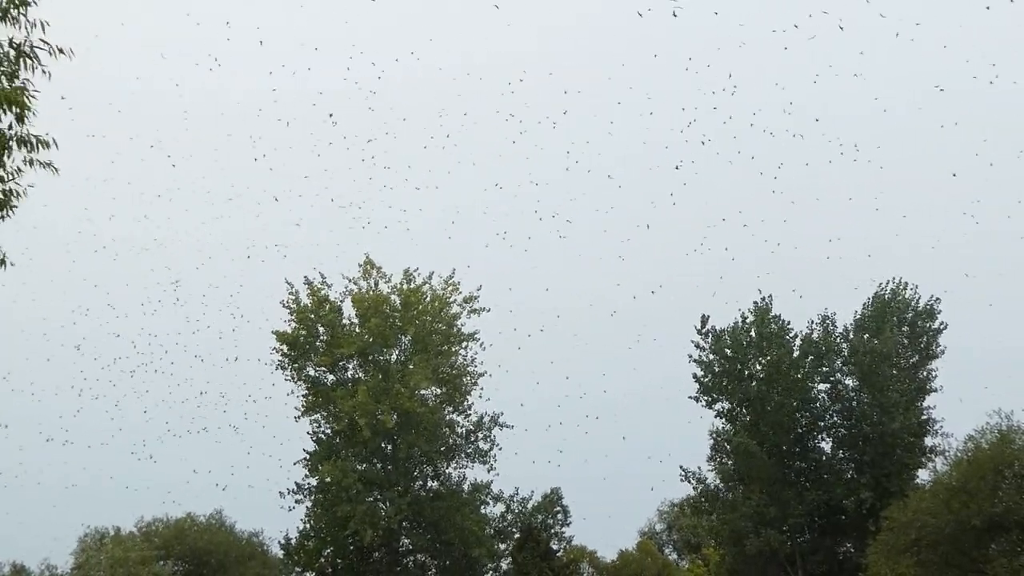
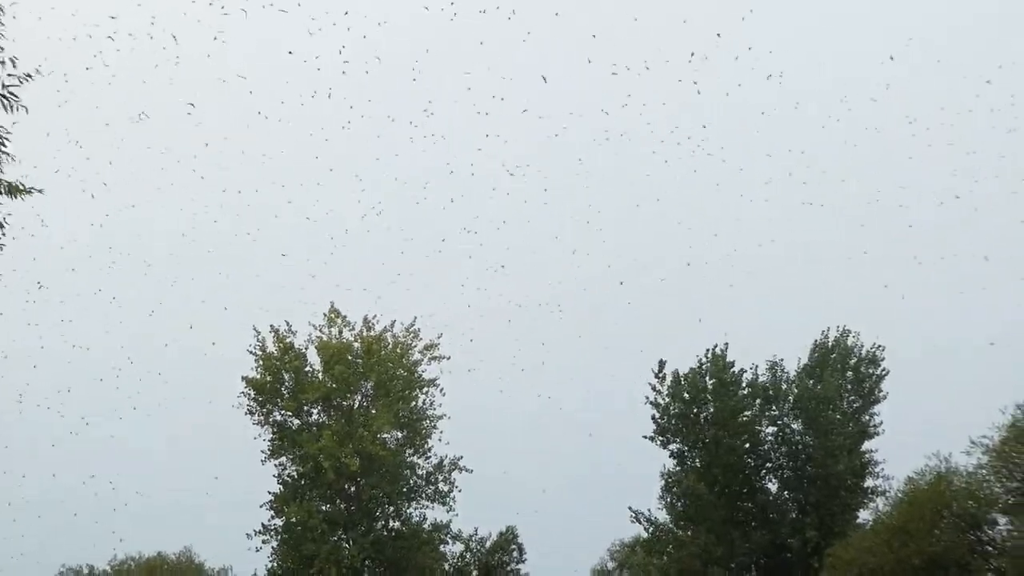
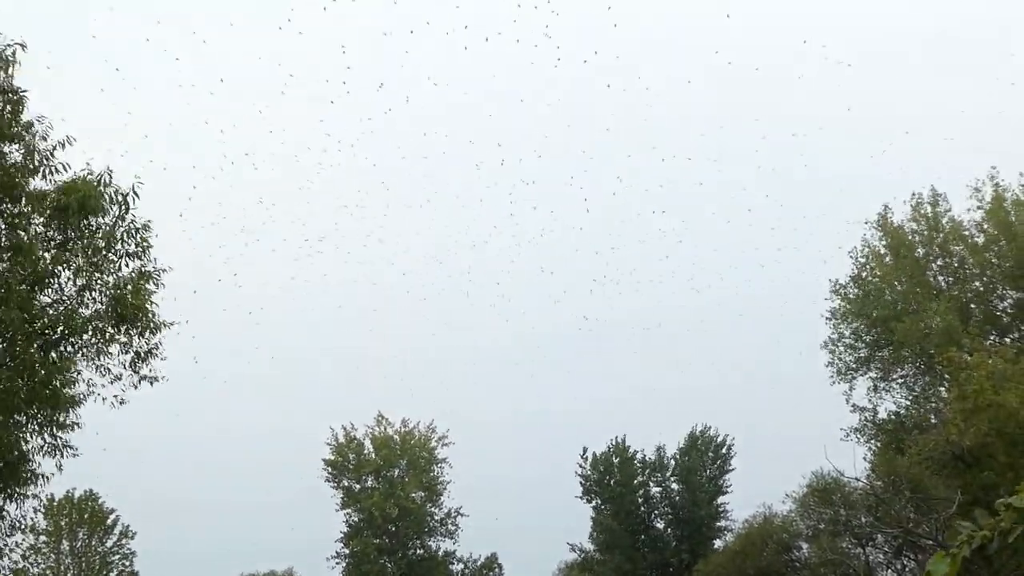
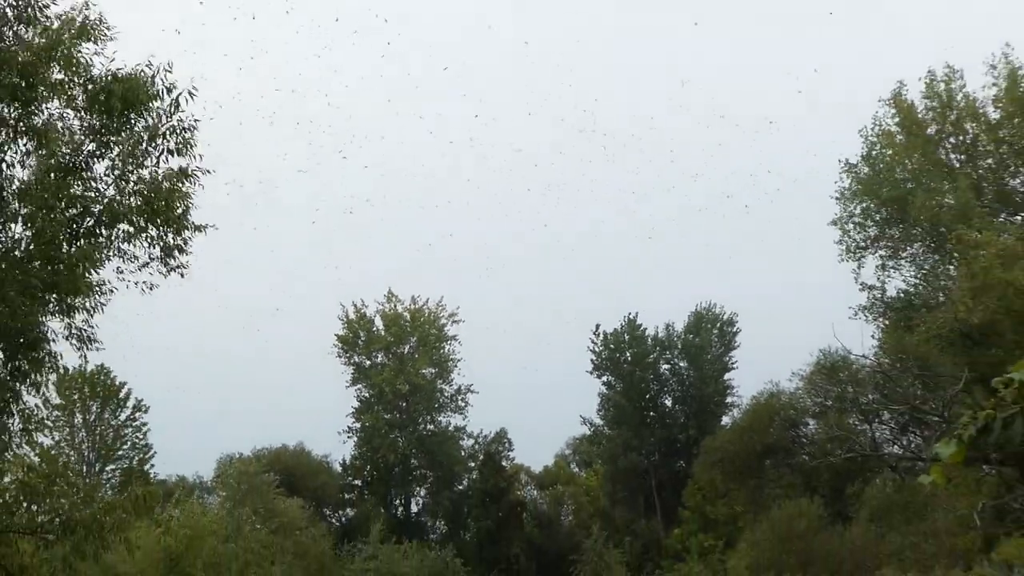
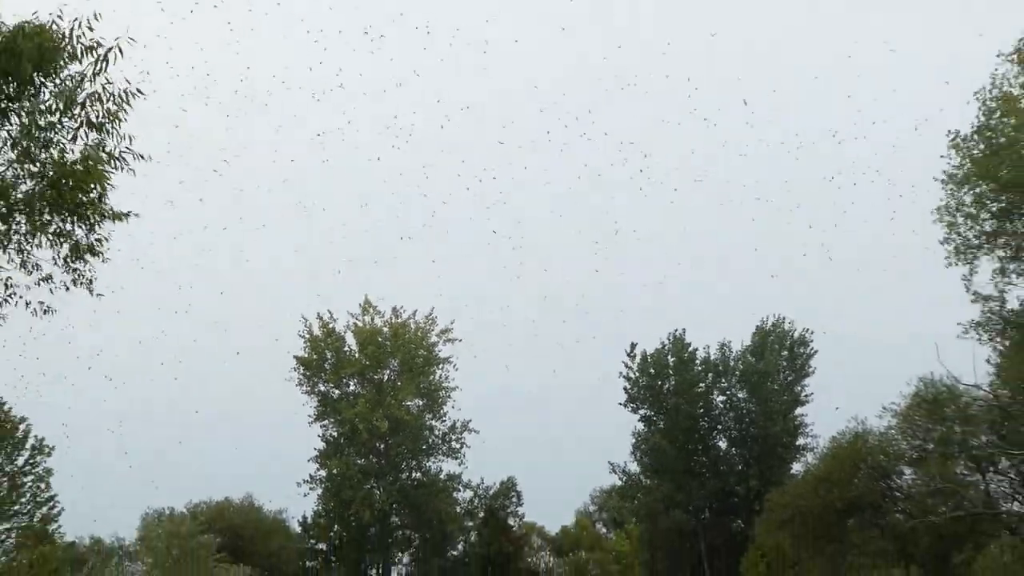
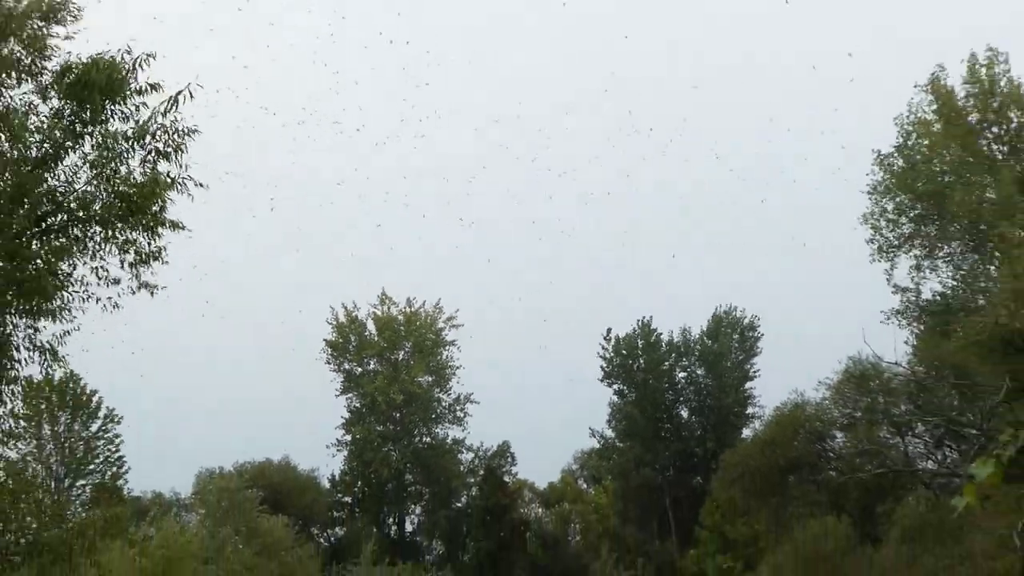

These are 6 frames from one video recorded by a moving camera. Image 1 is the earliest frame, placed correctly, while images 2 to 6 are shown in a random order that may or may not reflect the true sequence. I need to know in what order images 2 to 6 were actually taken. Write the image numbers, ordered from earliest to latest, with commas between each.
2, 5, 6, 4, 3
